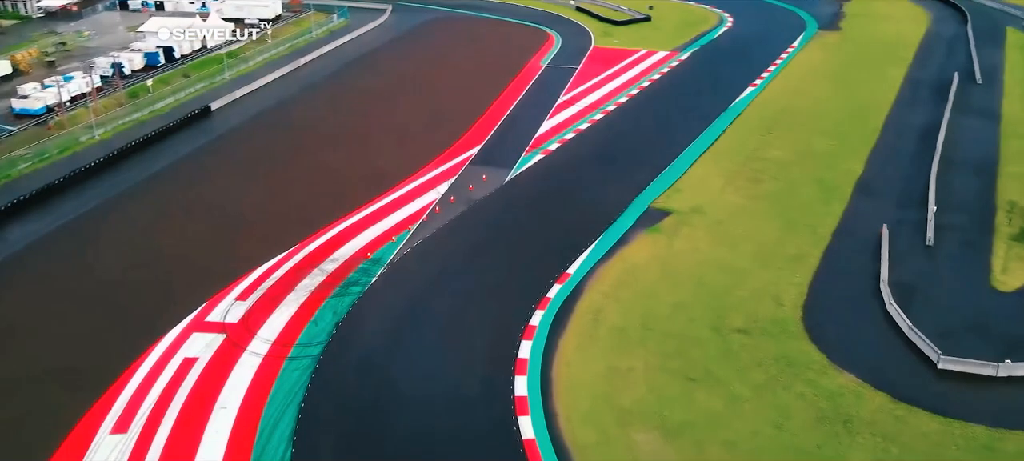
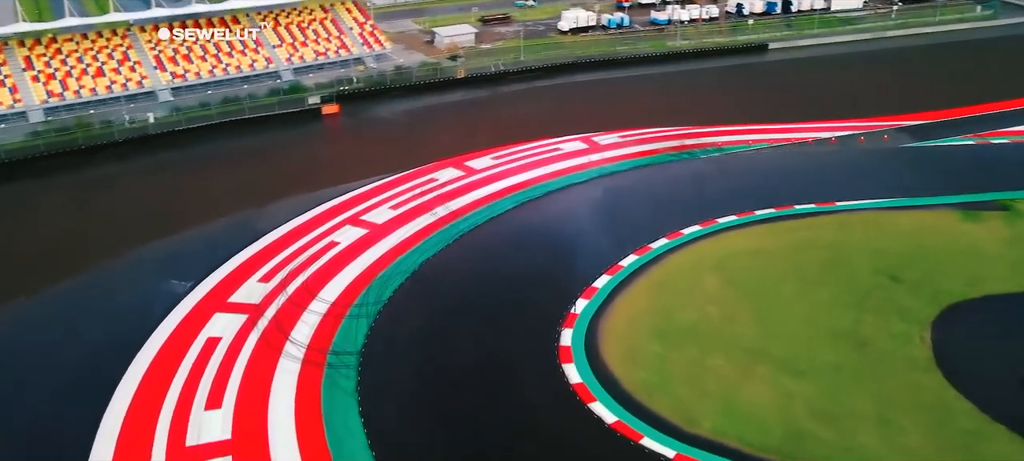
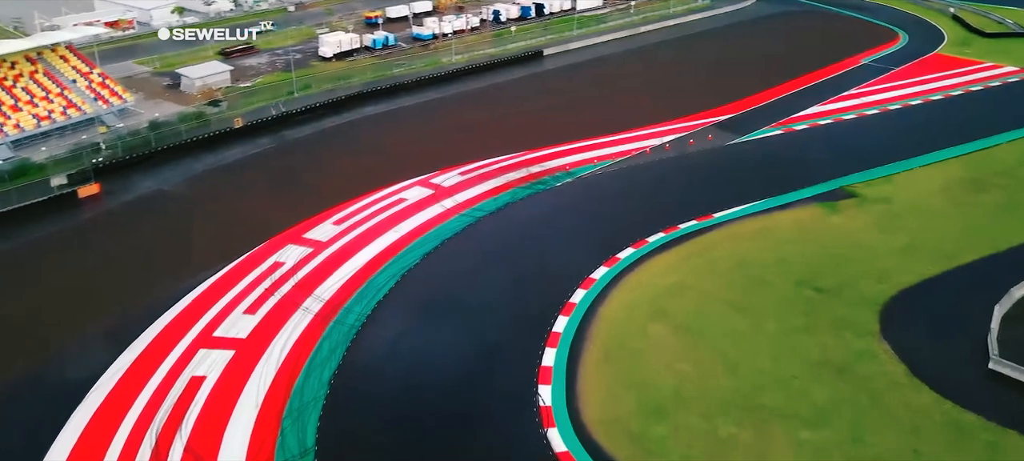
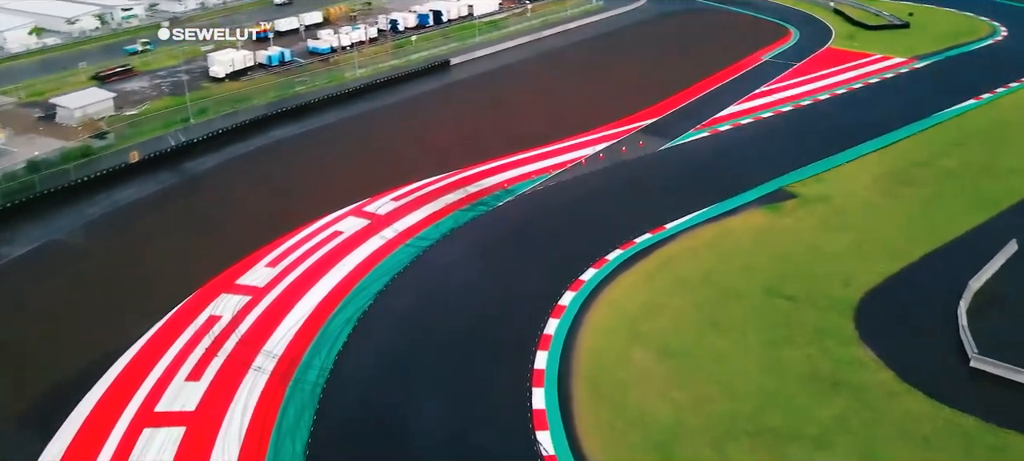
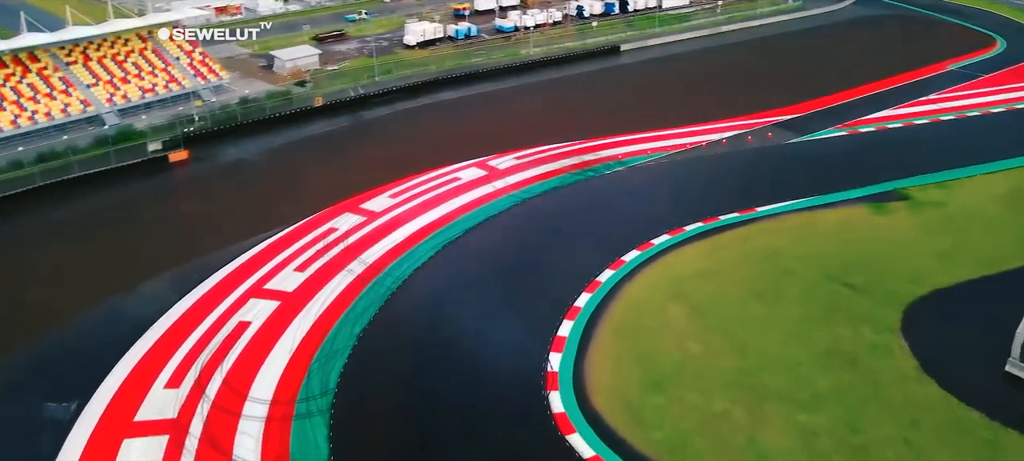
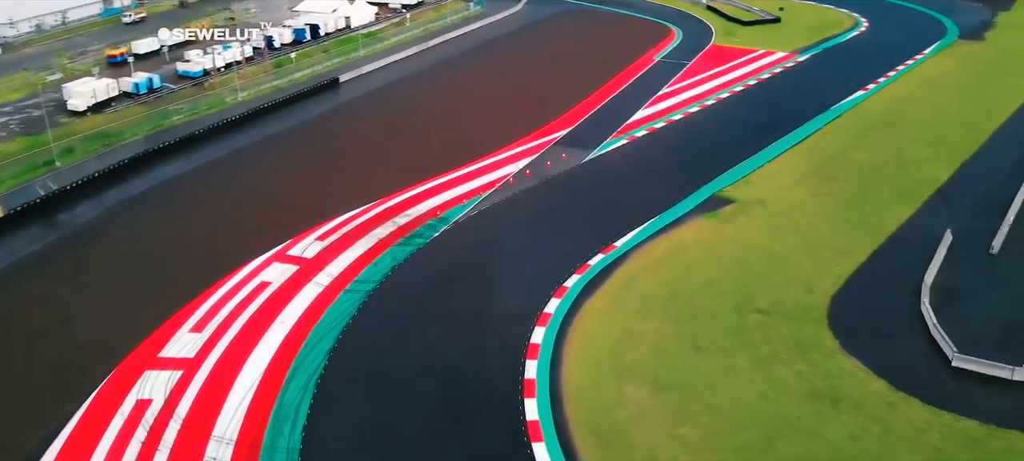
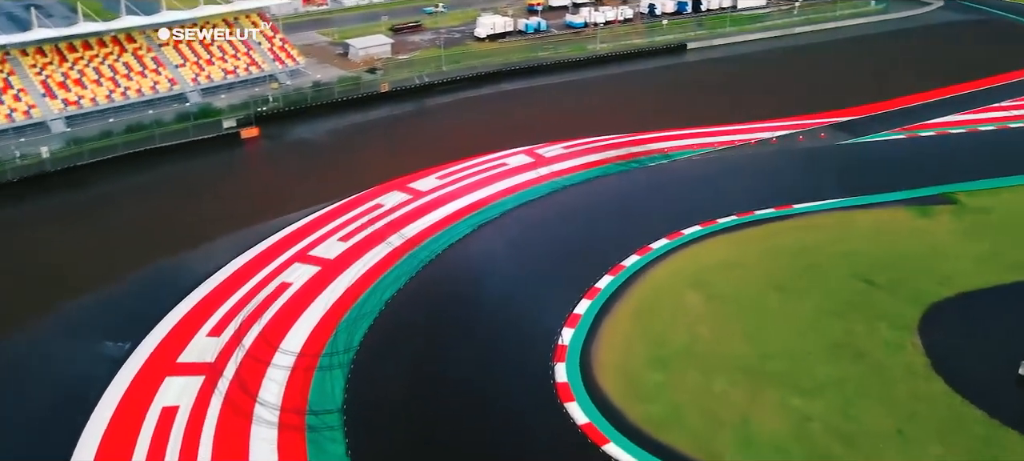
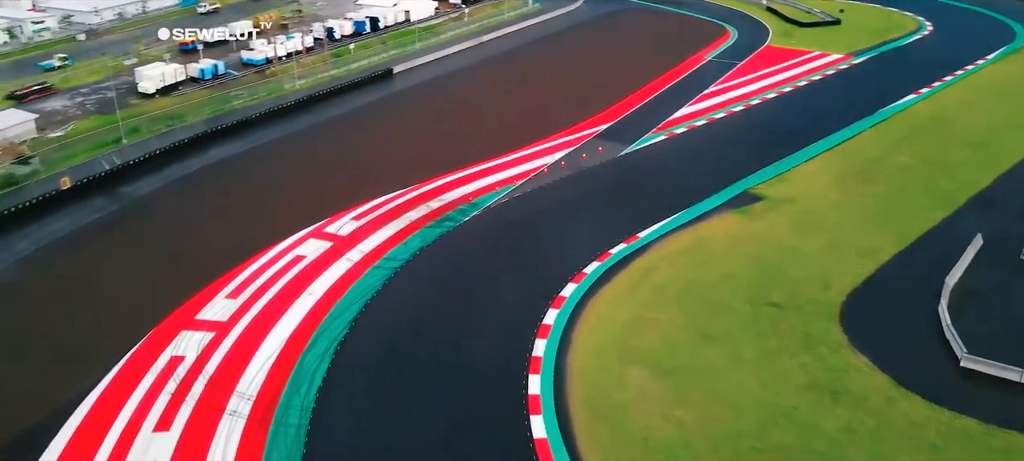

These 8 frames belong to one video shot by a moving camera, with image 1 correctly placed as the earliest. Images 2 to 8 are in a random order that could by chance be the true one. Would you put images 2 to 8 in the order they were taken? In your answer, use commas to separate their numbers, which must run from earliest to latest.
6, 8, 4, 3, 5, 7, 2
